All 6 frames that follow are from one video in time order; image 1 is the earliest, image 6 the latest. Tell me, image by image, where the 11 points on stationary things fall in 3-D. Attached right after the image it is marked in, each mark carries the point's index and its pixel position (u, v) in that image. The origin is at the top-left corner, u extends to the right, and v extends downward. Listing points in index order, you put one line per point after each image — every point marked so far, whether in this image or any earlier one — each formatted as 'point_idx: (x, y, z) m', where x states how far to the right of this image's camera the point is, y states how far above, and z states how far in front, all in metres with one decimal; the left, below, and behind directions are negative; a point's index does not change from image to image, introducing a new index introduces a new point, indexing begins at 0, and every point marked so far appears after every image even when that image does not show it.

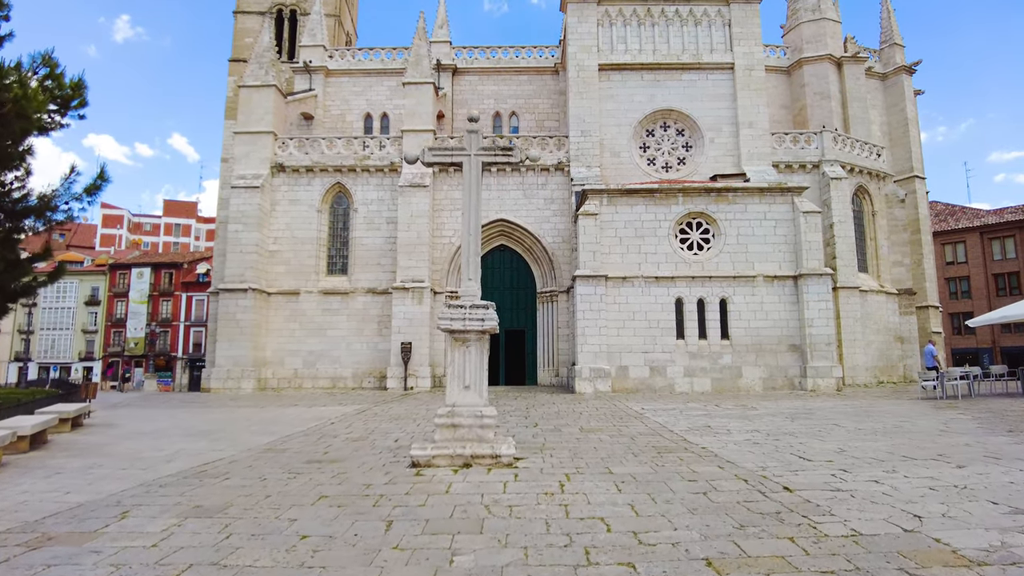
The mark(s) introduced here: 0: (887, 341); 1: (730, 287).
0: (+12.8, -1.8, +19.1) m
1: (+6.2, 0.0, +15.9) m
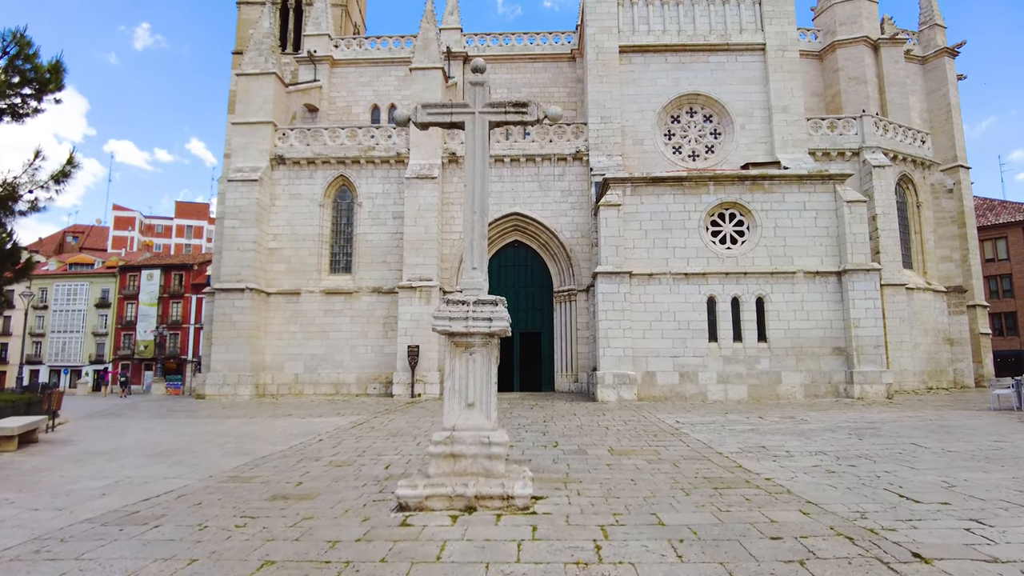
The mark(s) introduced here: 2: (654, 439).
0: (+13.3, -1.7, +17.4) m
1: (+6.6, +0.1, +14.5) m
2: (+2.0, -2.1, +7.8) m
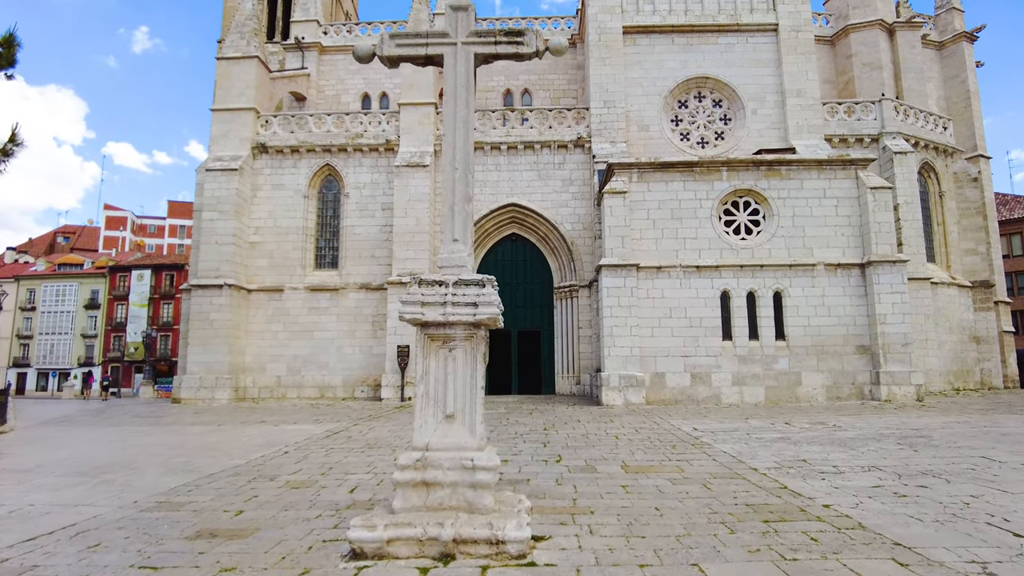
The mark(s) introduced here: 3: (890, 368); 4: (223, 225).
0: (+13.2, -1.6, +16.3) m
1: (+6.5, +0.3, +13.4) m
2: (+1.9, -2.0, +6.6) m
3: (+8.6, -1.8, +12.7) m
4: (-8.6, +1.9, +16.7) m
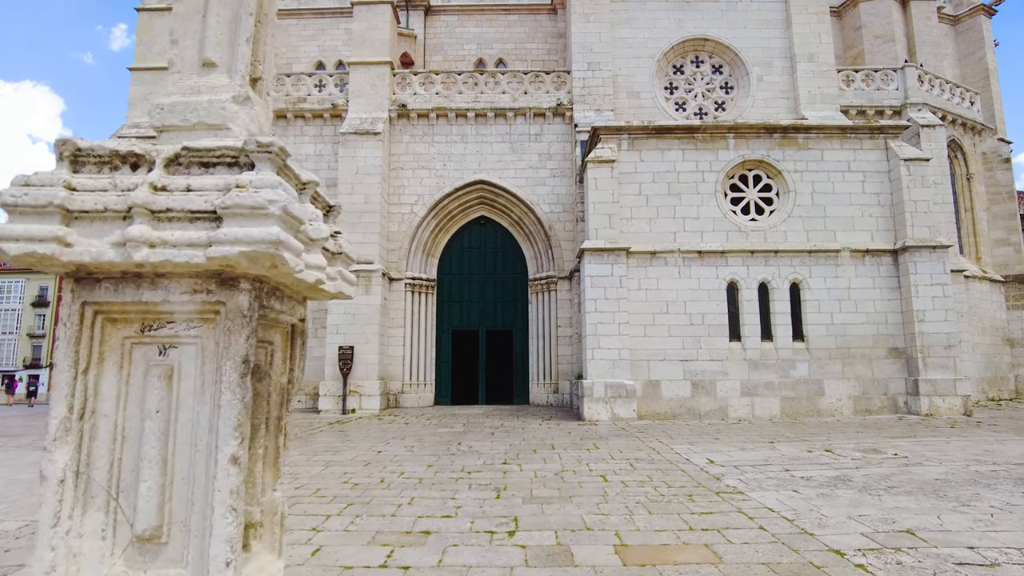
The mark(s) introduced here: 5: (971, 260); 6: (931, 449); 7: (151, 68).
0: (+12.4, -1.4, +14.3) m
1: (+5.8, +0.5, +11.1) m
2: (+1.4, -1.7, +4.3) m
3: (+7.9, -1.7, +10.6) m
4: (-9.4, +2.1, +14.0) m
5: (+12.3, +0.8, +14.9) m
6: (+5.1, -2.0, +6.9) m
7: (-9.6, +5.9, +14.9) m
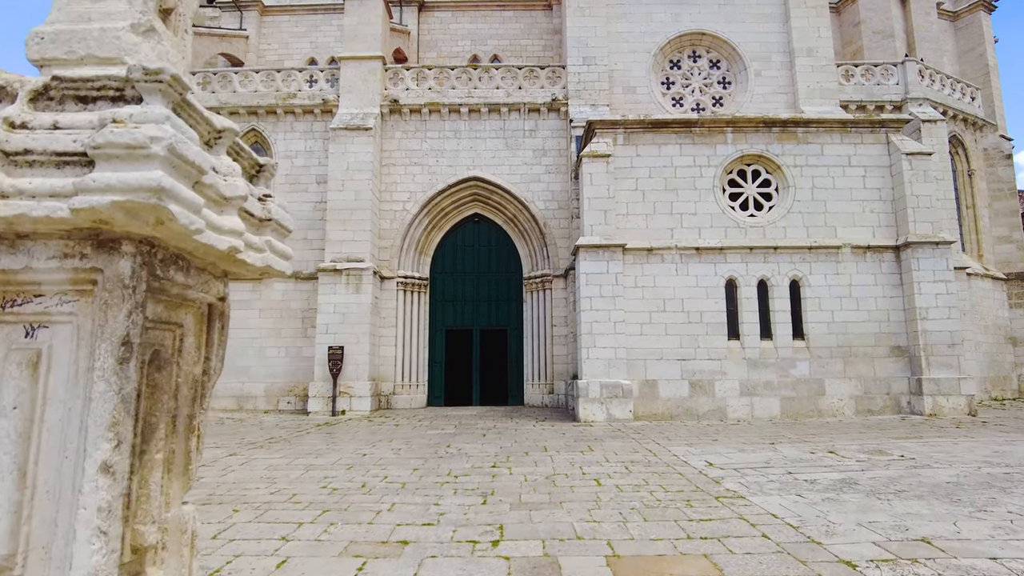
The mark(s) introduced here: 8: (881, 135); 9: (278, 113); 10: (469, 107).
0: (+12.2, -1.4, +14.0) m
1: (+5.7, +0.5, +10.9) m
2: (+1.3, -1.7, +4.0) m
3: (+7.8, -1.6, +10.3) m
4: (-9.6, +2.2, +13.7) m
5: (+12.1, +0.8, +14.6) m
6: (+5.0, -1.9, +6.6) m
7: (-9.8, +5.9, +14.6) m
8: (+7.5, +3.1, +11.4) m
9: (-6.1, +4.5, +14.5) m
10: (-1.1, +4.5, +13.9) m
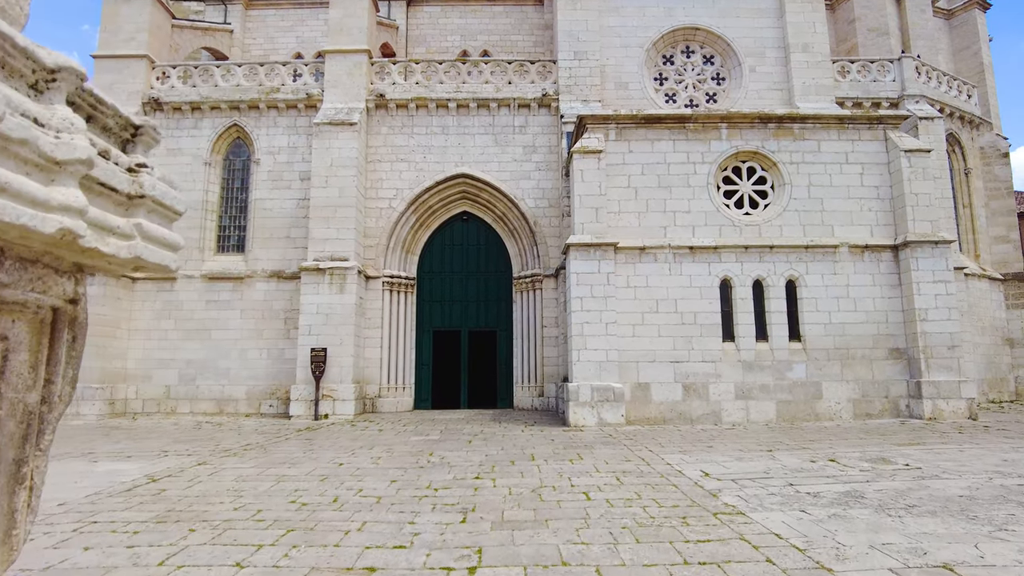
0: (+12.0, -1.4, +13.8) m
1: (+5.5, +0.5, +10.6) m
2: (+1.1, -1.7, +3.6) m
3: (+7.6, -1.6, +10.0) m
4: (-9.8, +2.2, +13.2) m
5: (+11.8, +0.8, +14.4) m
6: (+4.9, -1.9, +6.3) m
7: (-10.0, +5.9, +14.1) m
8: (+7.3, +3.1, +11.1) m
9: (-6.3, +4.5, +14.1) m
10: (-1.3, +4.5, +13.5) m
